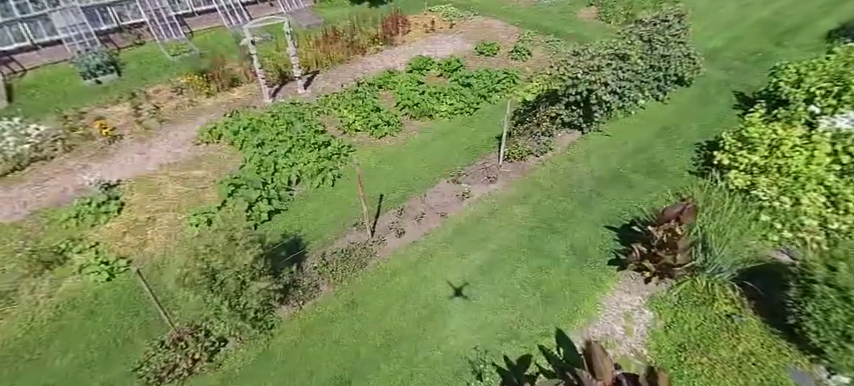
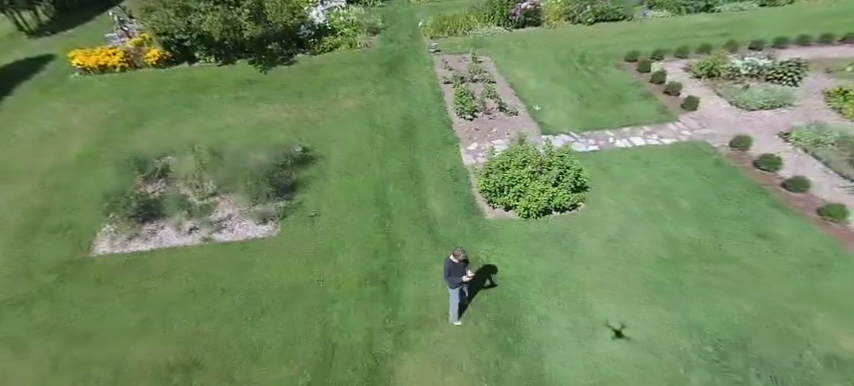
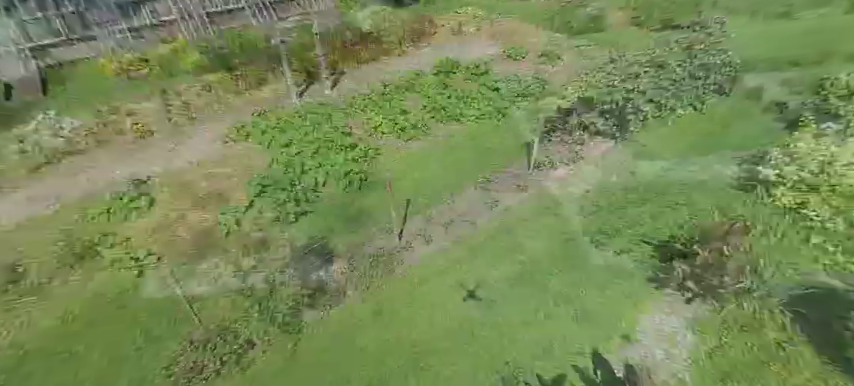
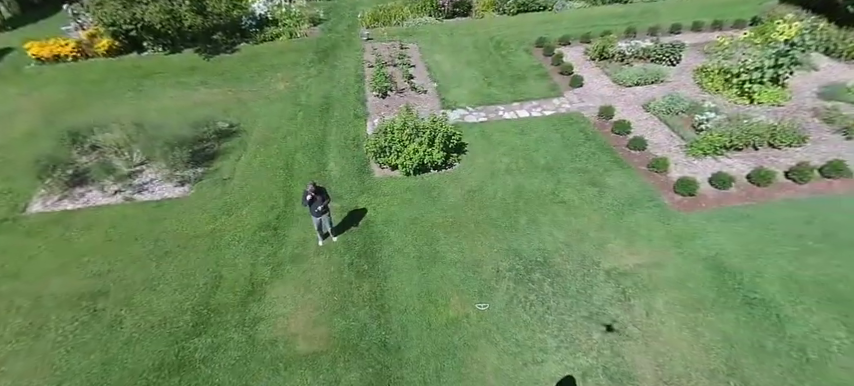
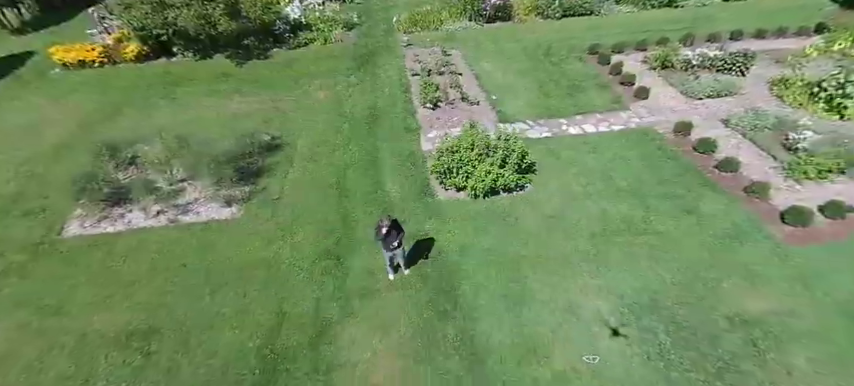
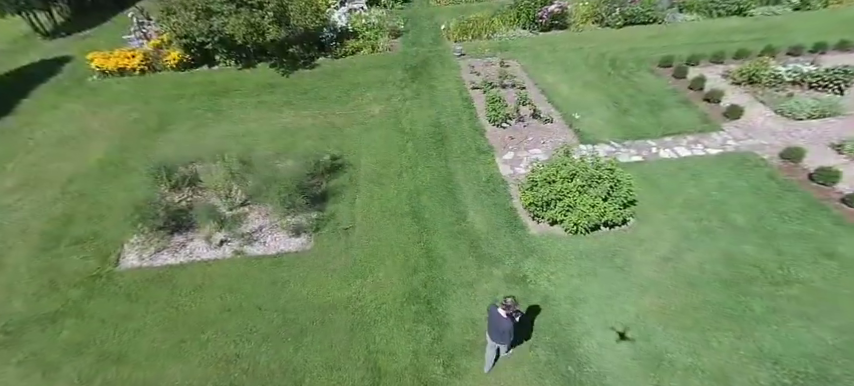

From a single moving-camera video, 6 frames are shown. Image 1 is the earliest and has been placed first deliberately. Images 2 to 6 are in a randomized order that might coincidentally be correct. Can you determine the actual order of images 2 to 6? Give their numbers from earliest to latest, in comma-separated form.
3, 6, 2, 5, 4
